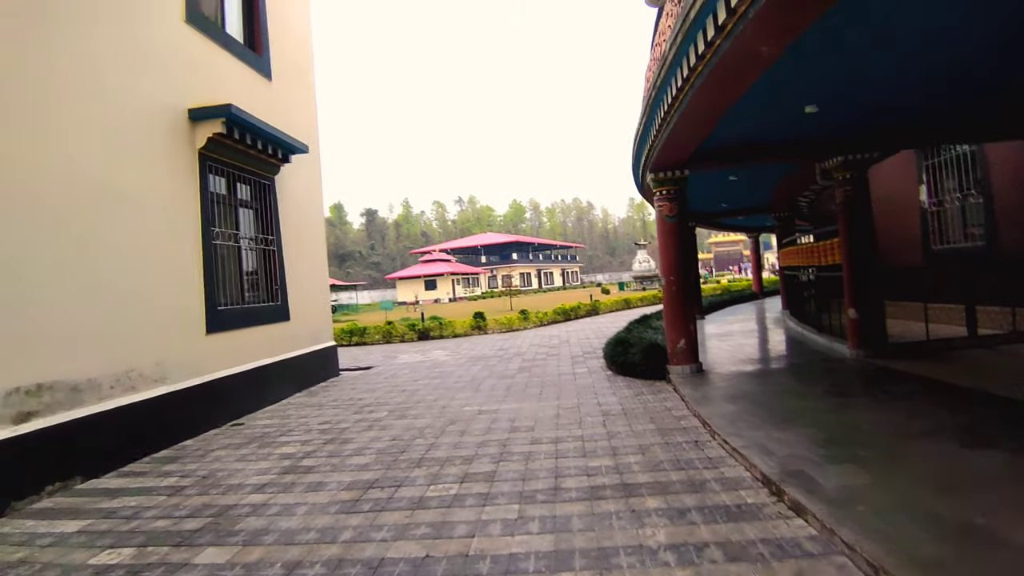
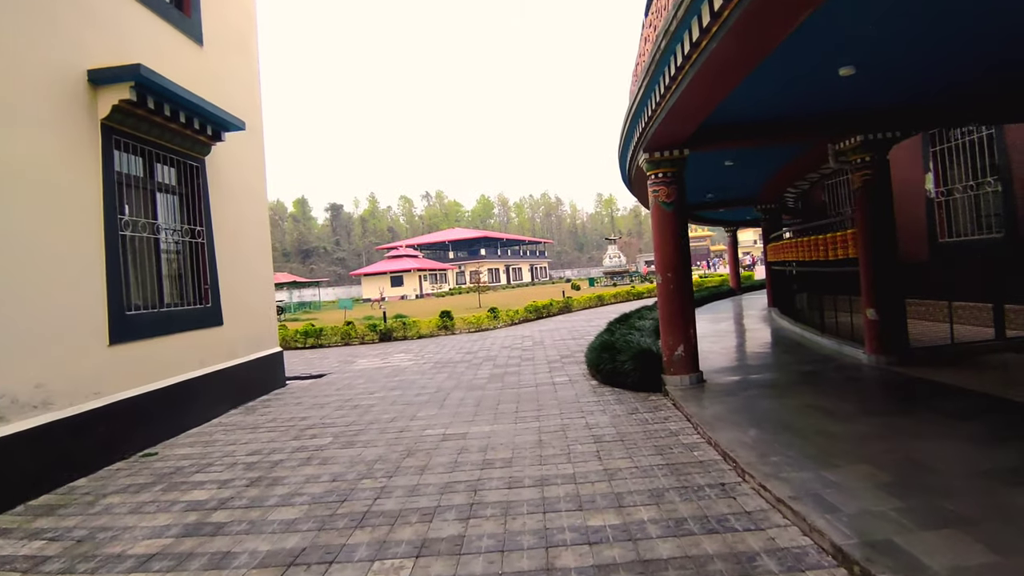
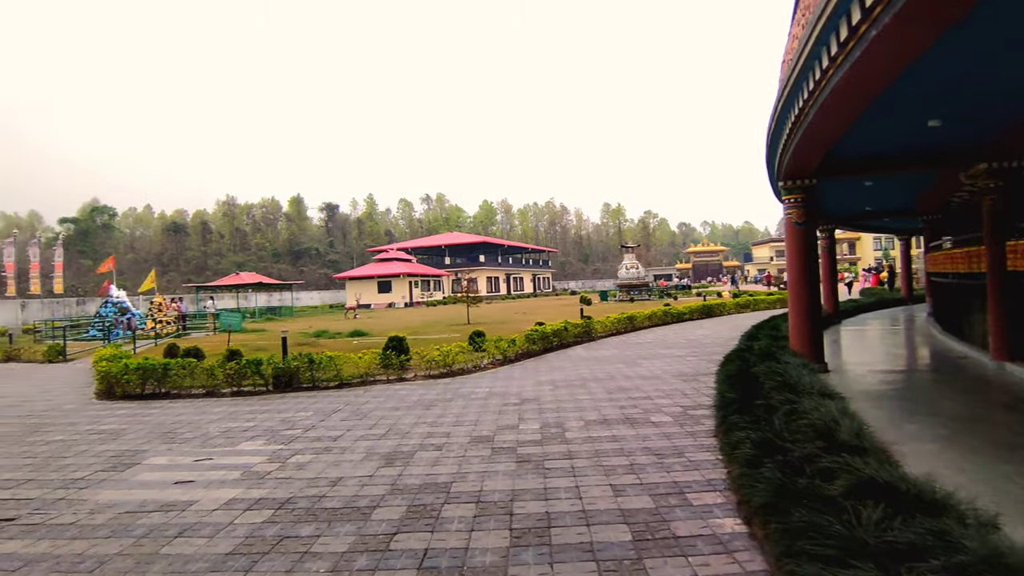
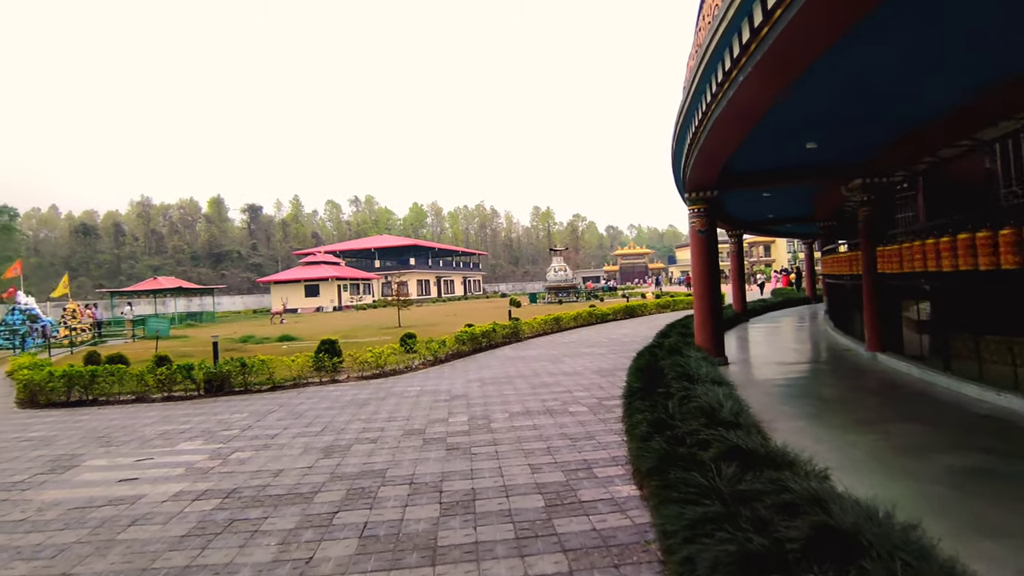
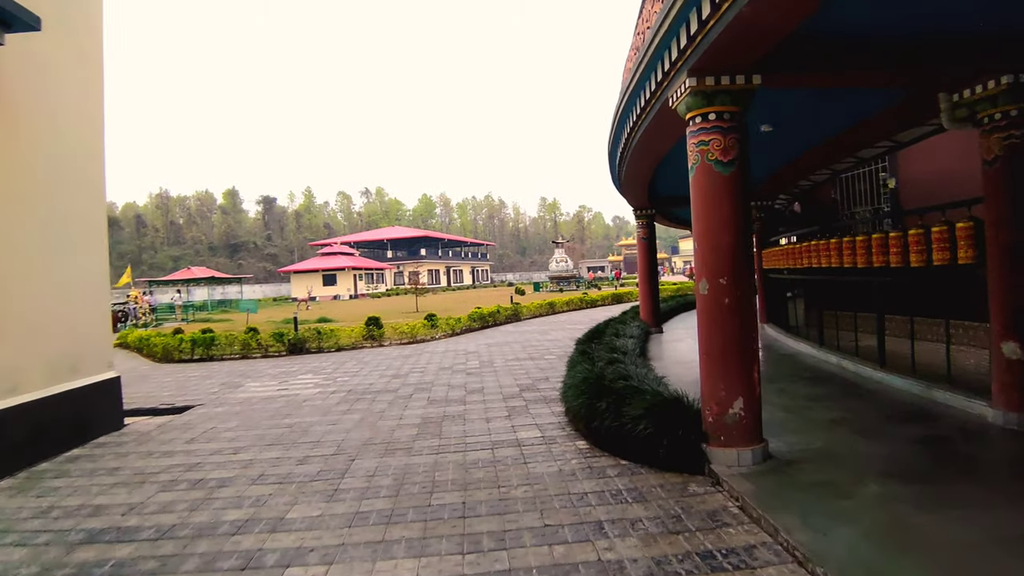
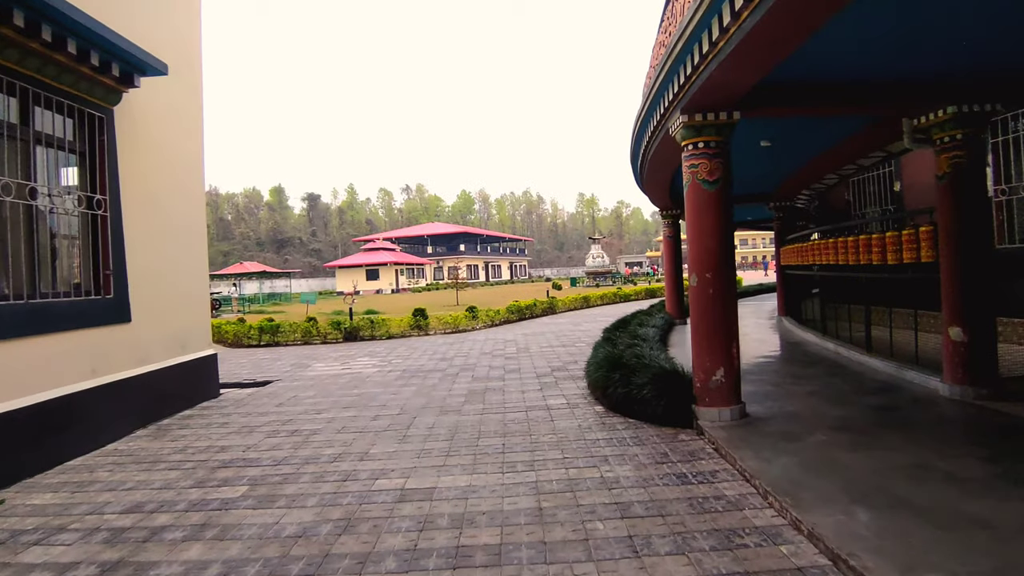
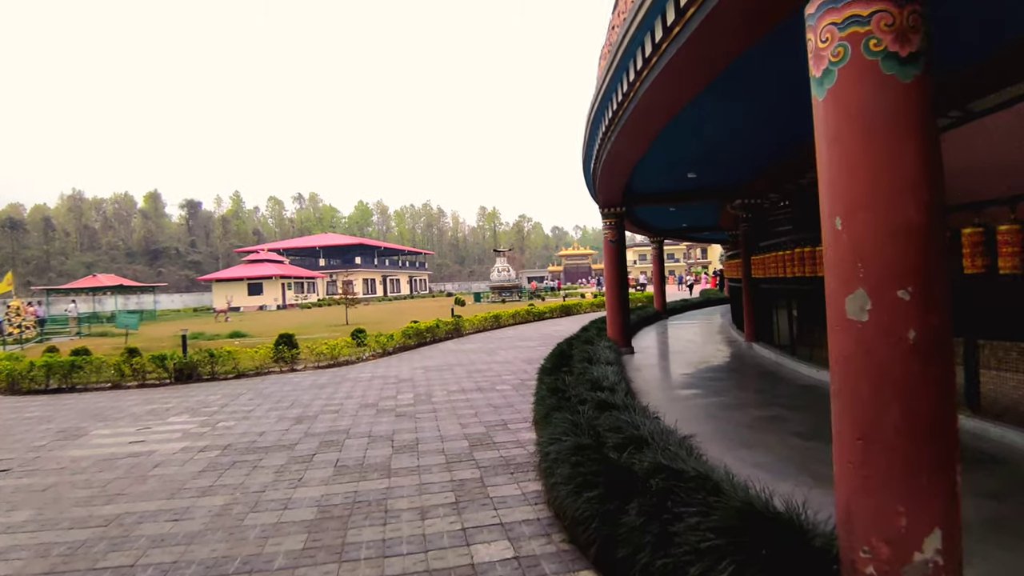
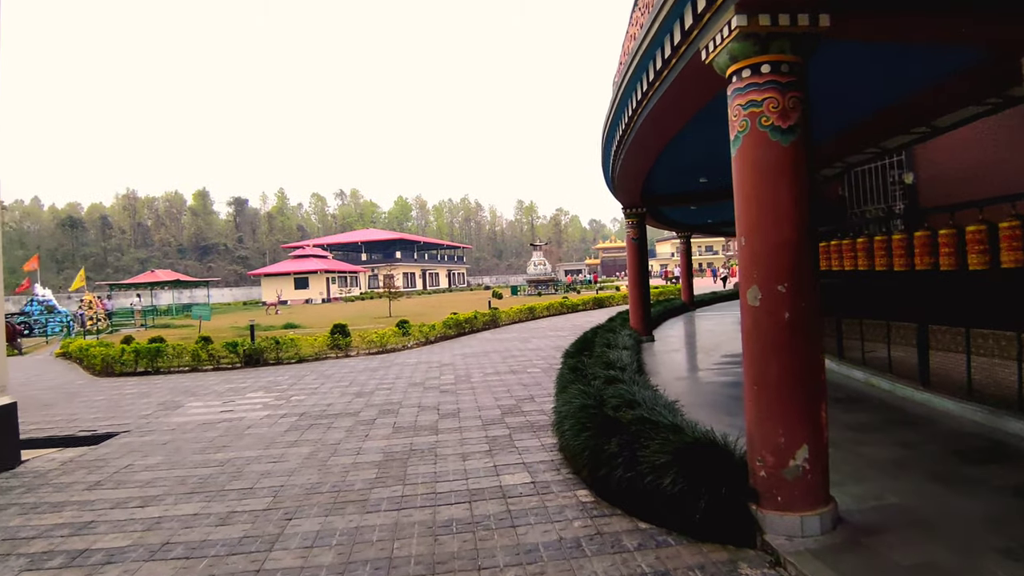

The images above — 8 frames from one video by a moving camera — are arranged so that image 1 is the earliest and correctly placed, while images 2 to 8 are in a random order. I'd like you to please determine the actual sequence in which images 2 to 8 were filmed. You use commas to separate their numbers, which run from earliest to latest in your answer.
2, 6, 5, 8, 7, 4, 3
